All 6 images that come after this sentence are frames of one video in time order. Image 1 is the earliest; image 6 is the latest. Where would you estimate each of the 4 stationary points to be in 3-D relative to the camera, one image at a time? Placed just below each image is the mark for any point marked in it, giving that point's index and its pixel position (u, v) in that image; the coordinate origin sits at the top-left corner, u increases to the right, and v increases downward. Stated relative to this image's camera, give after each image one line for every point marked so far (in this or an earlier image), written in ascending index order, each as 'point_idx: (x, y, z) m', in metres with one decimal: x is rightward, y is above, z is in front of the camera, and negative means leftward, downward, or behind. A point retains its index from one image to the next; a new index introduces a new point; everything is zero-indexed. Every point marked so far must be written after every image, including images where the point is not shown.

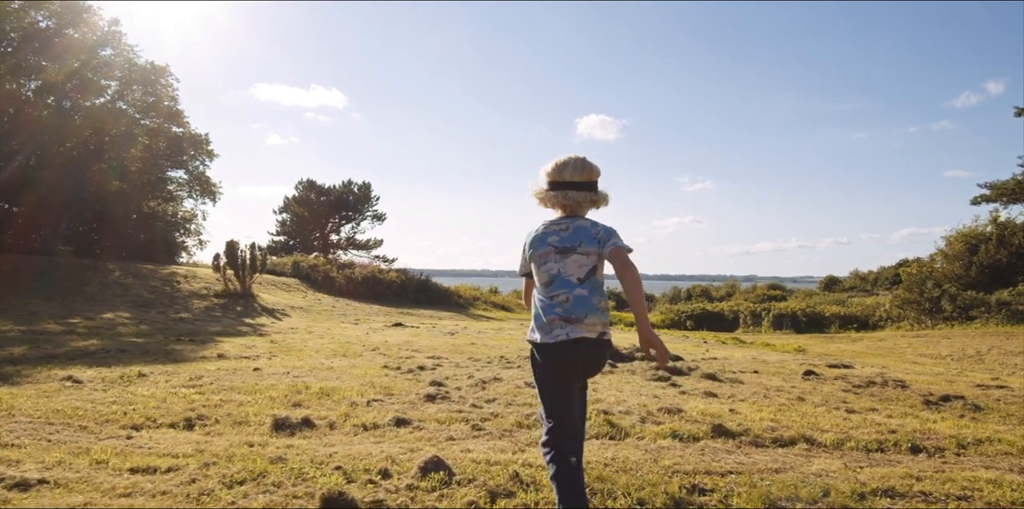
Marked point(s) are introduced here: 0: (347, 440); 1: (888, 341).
0: (-1.1, -1.3, +4.3) m
1: (+11.2, -2.6, +18.6) m
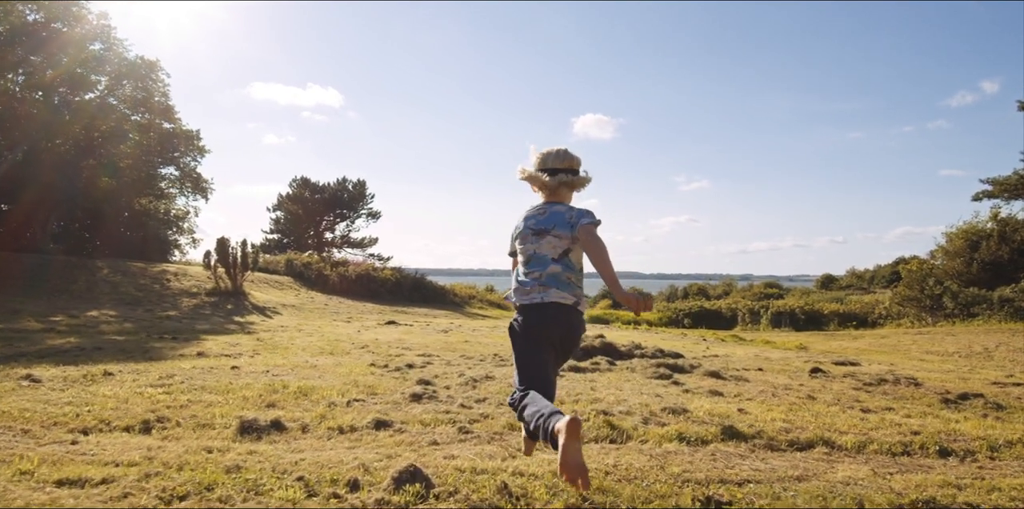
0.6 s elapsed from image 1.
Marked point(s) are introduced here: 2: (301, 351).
0: (-1.2, -1.2, +3.8) m
1: (+11.0, -2.4, +18.2) m
2: (-3.6, -1.6, +10.6) m
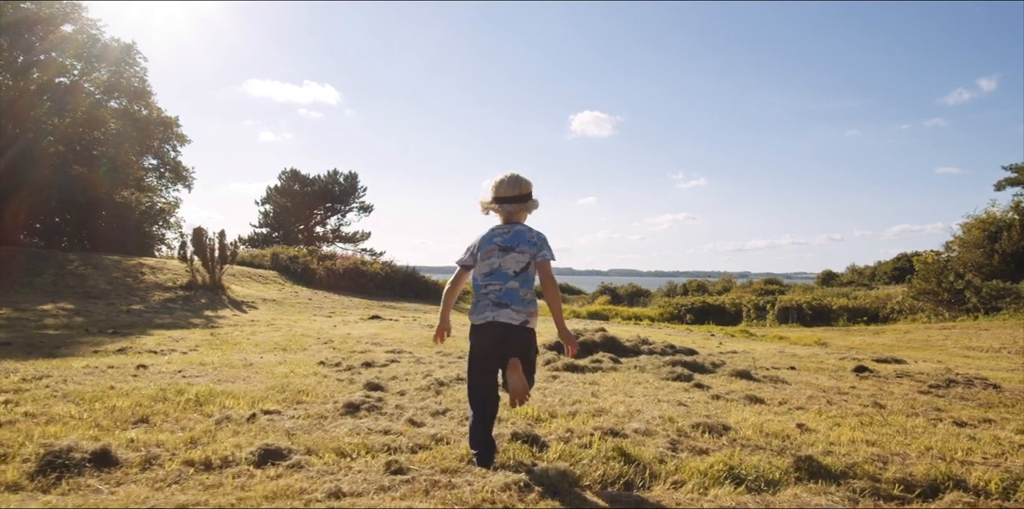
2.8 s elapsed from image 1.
0: (-1.4, -0.9, +2.3) m
1: (+10.8, -2.1, +16.7) m
2: (-3.8, -1.3, +9.0) m
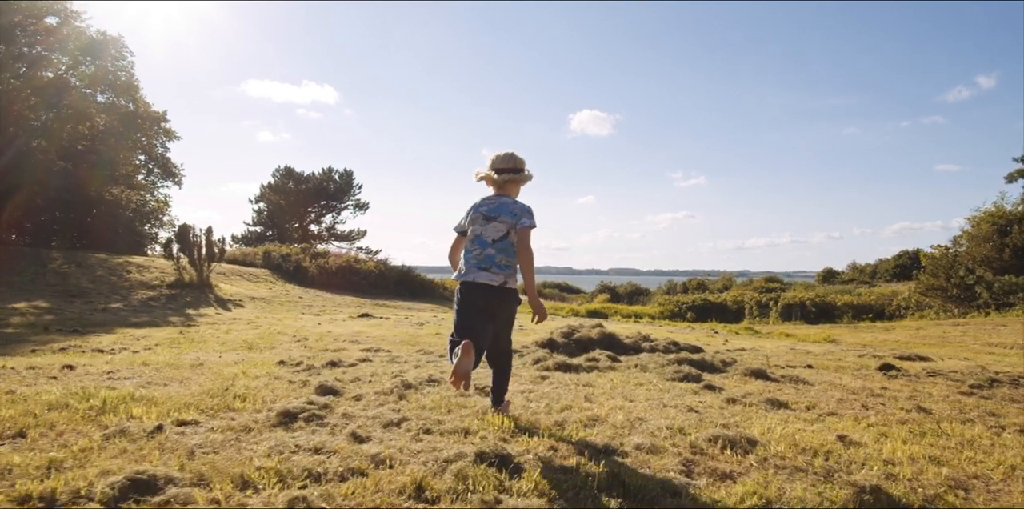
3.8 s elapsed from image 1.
0: (-1.5, -0.8, +1.5) m
1: (+10.7, -1.9, +16.0) m
2: (-3.9, -1.2, +8.3) m
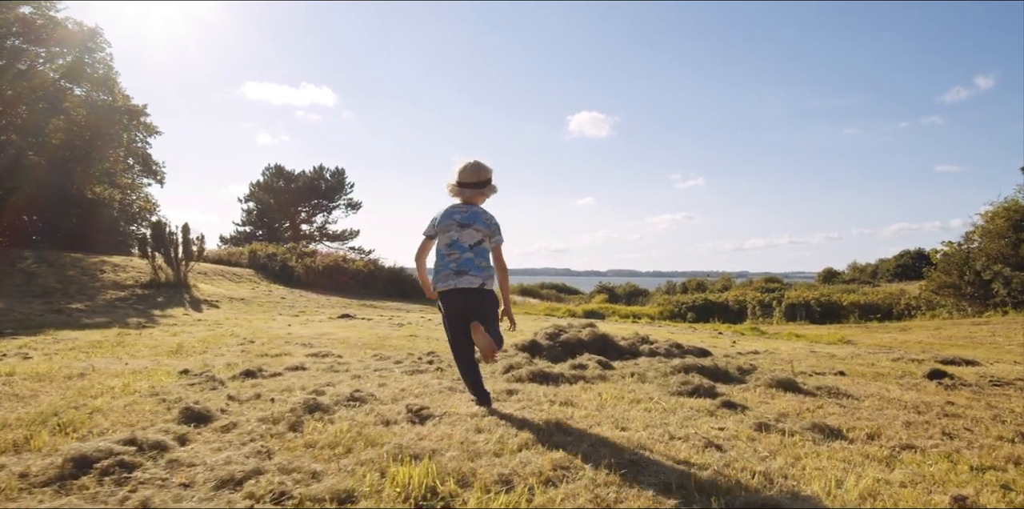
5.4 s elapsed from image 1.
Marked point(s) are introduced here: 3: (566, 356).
0: (-1.8, -0.6, +0.3) m
1: (+10.4, -1.8, +14.8) m
2: (-4.2, -1.1, +7.0) m
3: (+0.6, -1.1, +6.8) m
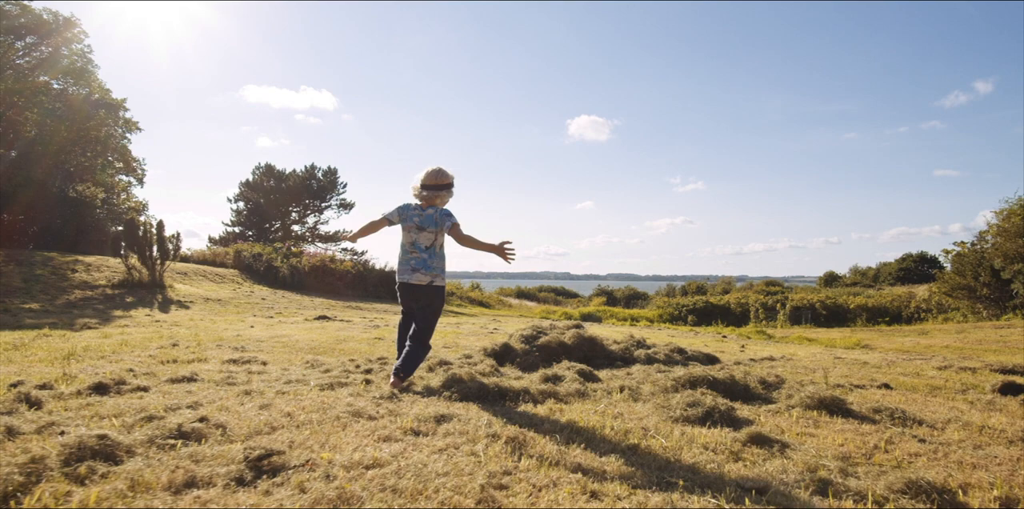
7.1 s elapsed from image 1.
0: (-2.1, -0.4, -0.9) m
1: (+10.1, -1.7, +13.6) m
2: (-4.5, -0.9, +5.8) m
3: (+0.3, -1.0, +5.6) m
